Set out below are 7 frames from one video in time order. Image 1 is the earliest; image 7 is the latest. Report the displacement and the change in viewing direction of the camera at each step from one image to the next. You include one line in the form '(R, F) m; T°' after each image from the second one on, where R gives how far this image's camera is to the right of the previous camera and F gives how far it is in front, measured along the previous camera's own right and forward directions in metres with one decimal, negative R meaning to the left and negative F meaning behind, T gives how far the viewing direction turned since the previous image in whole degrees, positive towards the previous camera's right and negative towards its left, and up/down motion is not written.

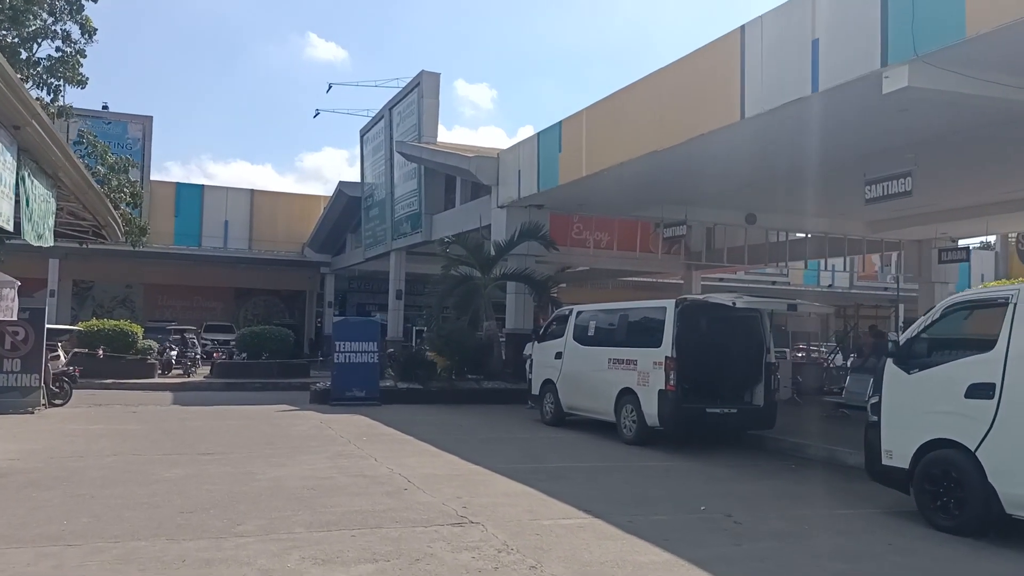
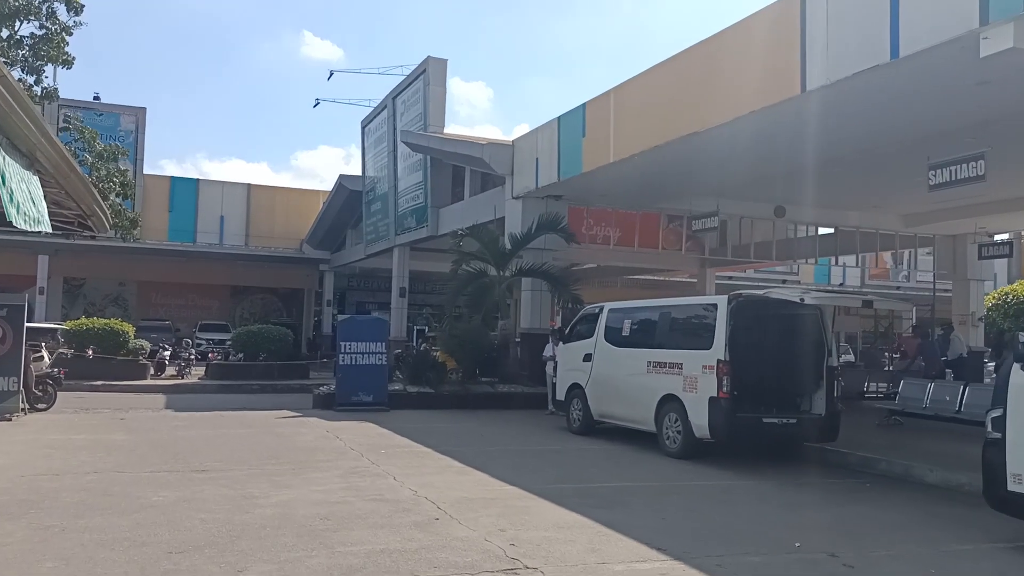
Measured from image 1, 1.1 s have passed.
(-0.4, +1.3) m; 0°
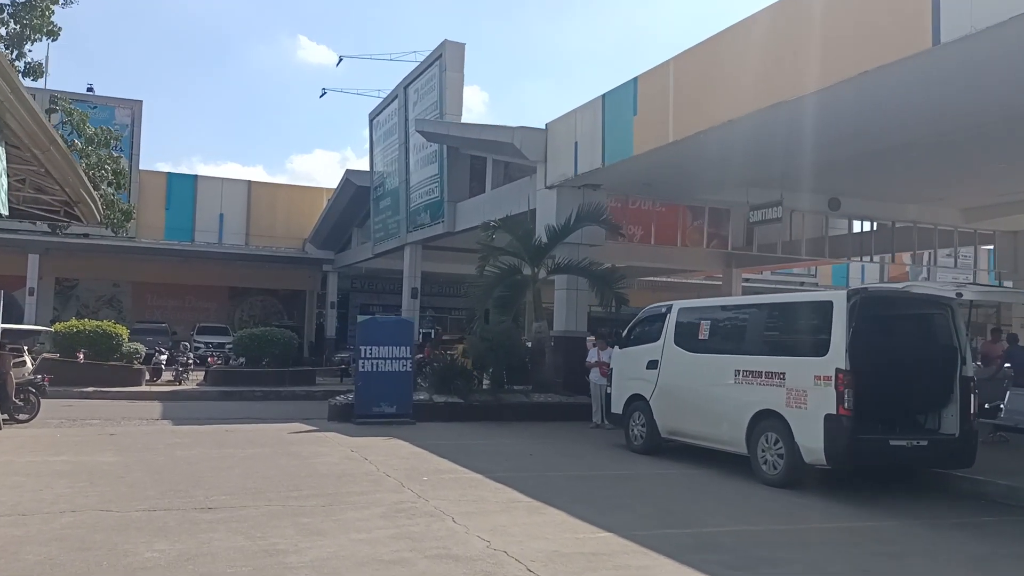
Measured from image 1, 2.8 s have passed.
(-0.7, +1.9) m; 0°
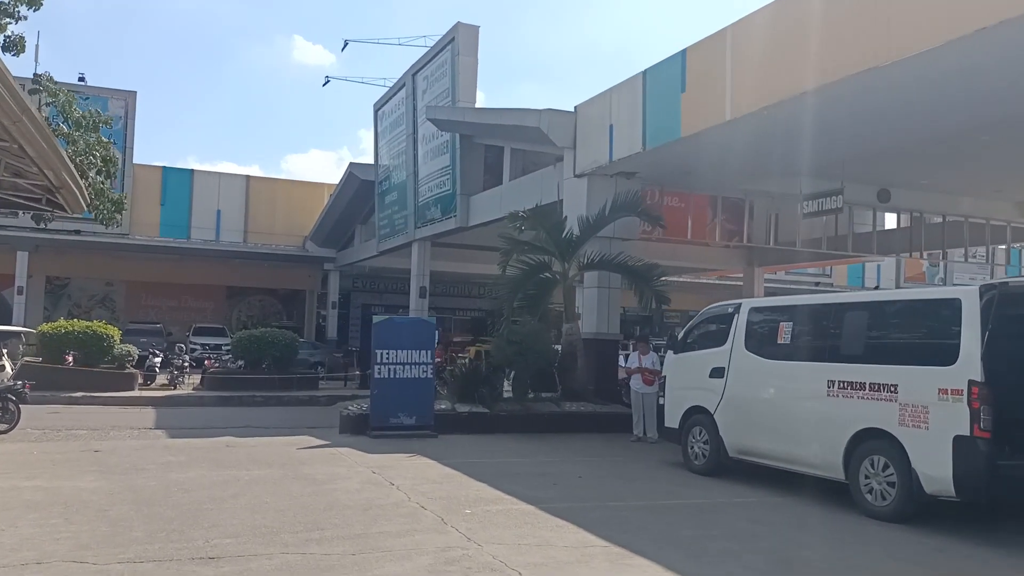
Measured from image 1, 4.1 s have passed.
(-0.5, +1.5) m; 0°
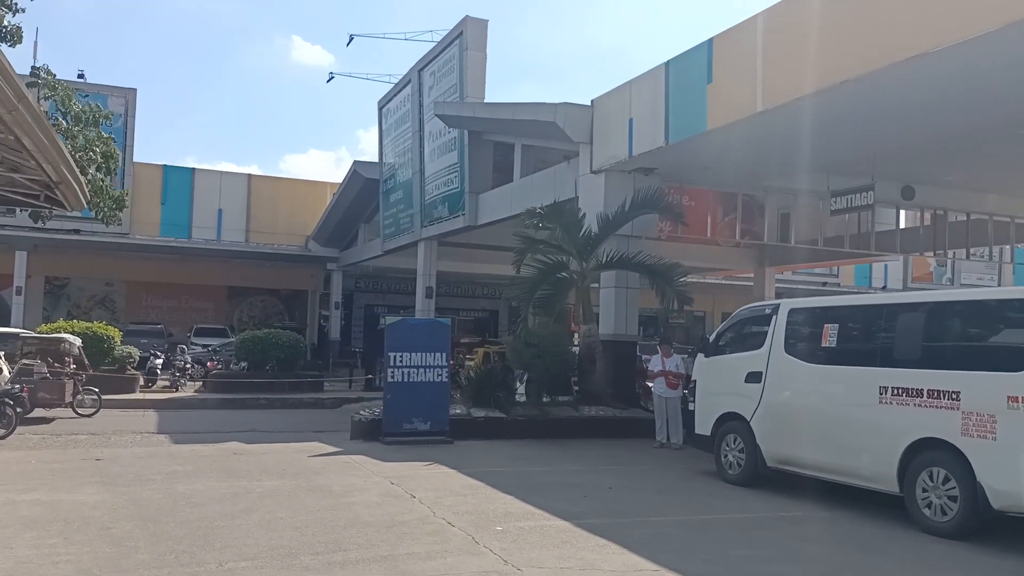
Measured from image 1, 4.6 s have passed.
(-0.3, +0.5) m; 0°
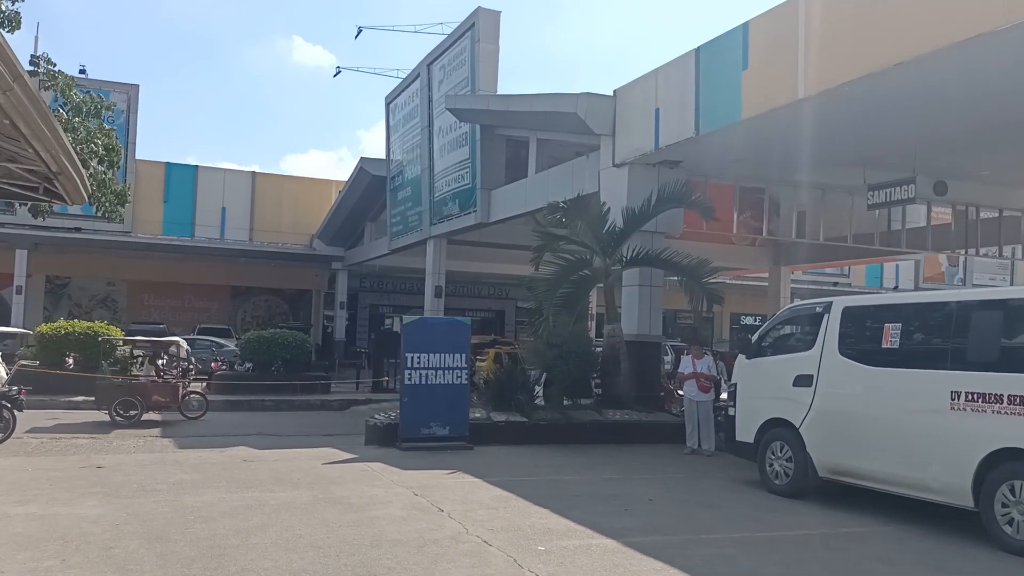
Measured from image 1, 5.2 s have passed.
(-0.3, +0.7) m; 0°
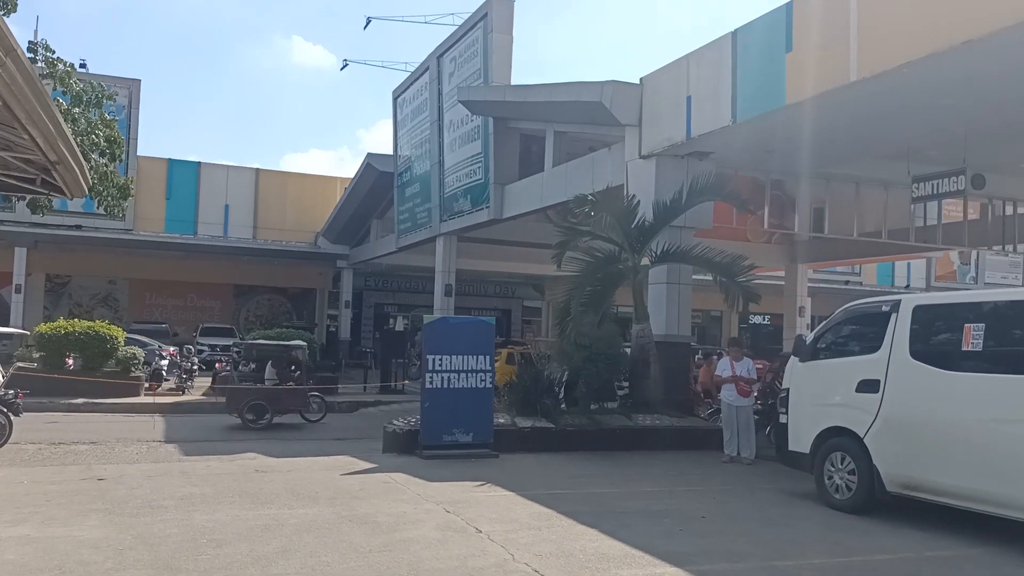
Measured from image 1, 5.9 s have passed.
(-0.3, +0.7) m; 0°
